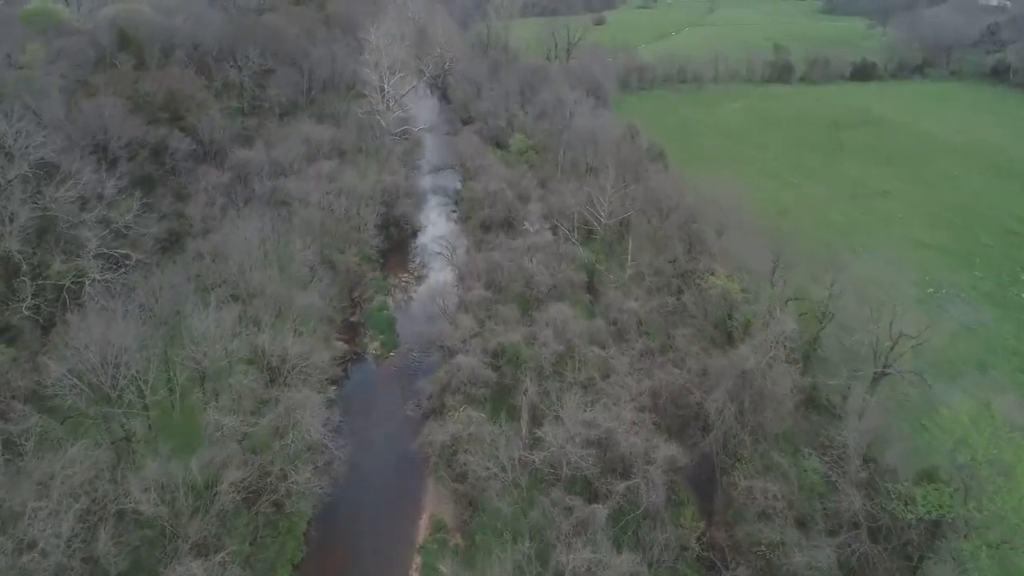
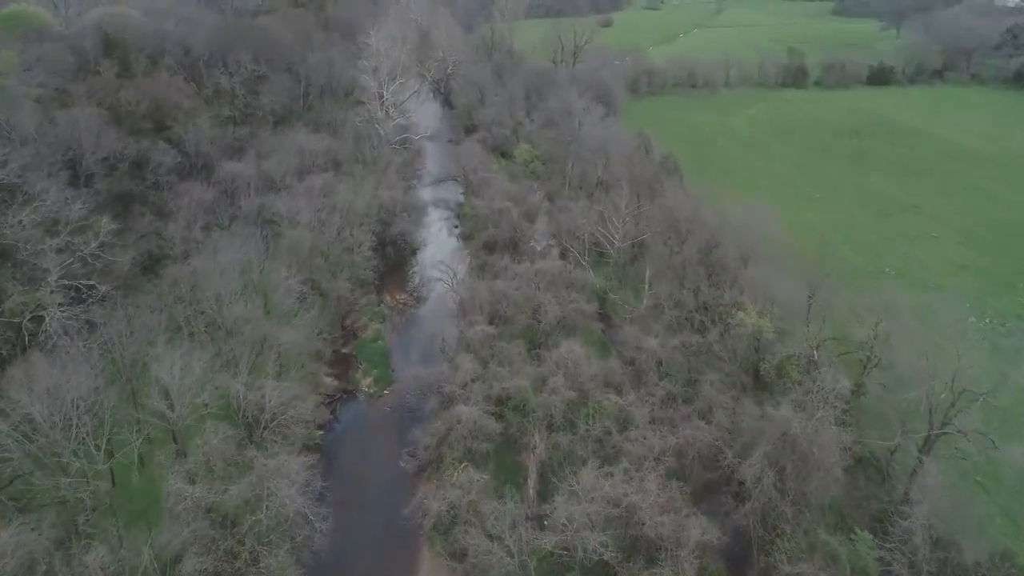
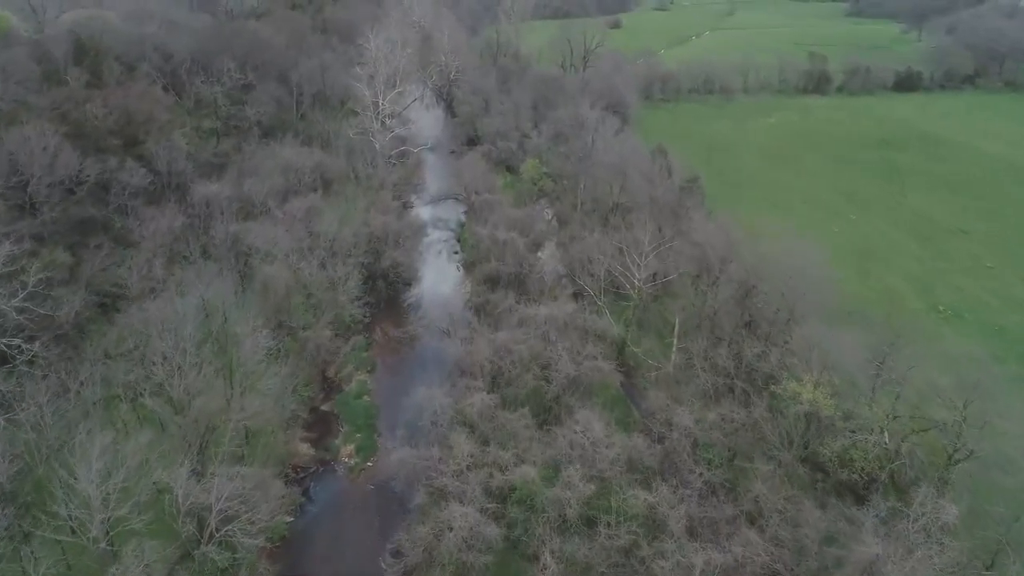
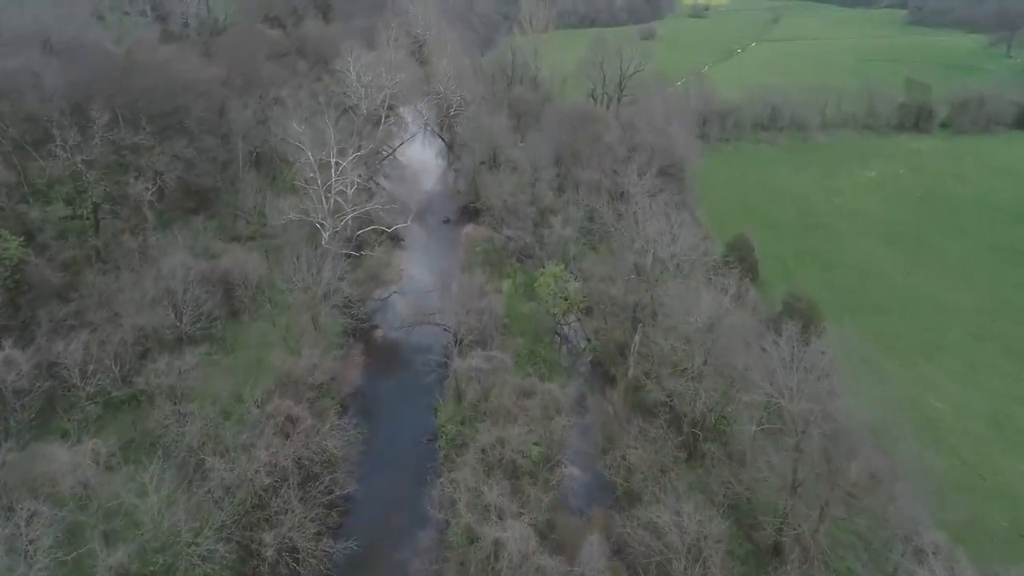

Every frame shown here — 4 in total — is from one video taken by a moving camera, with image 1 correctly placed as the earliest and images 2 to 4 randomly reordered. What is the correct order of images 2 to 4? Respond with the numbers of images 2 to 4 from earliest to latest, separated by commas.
2, 3, 4
